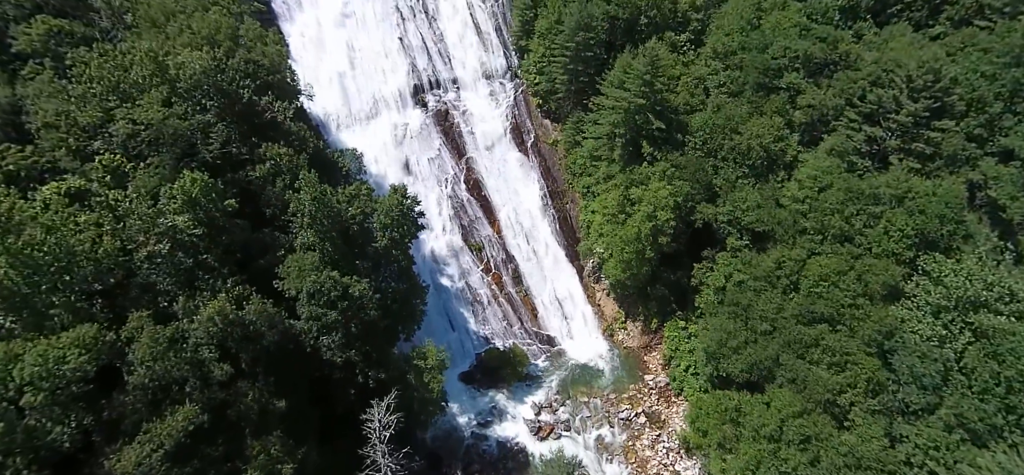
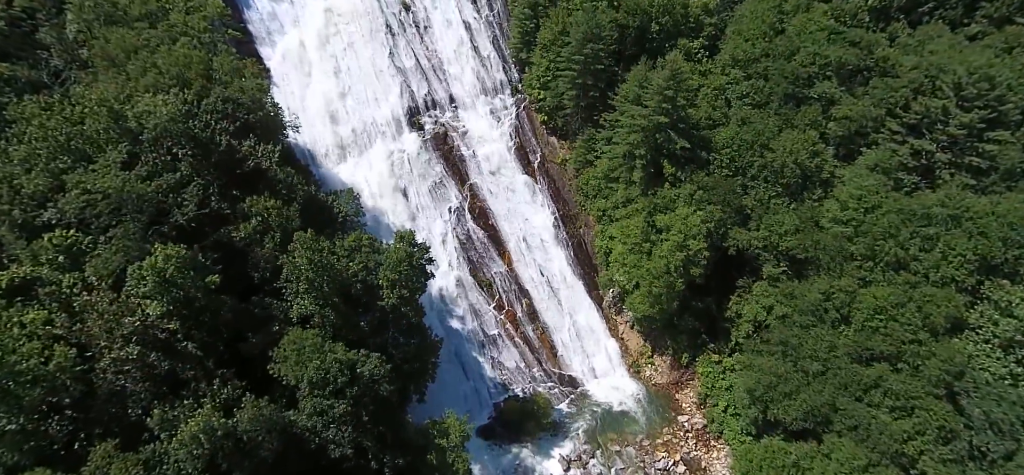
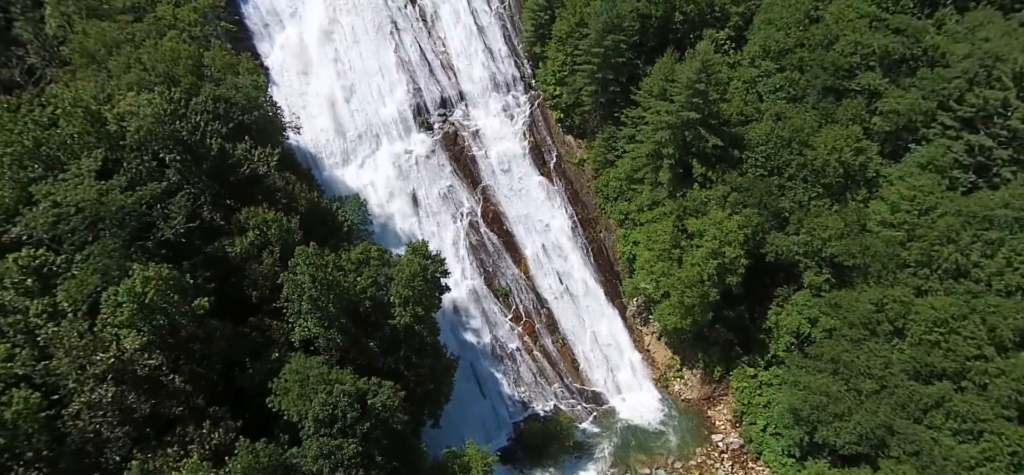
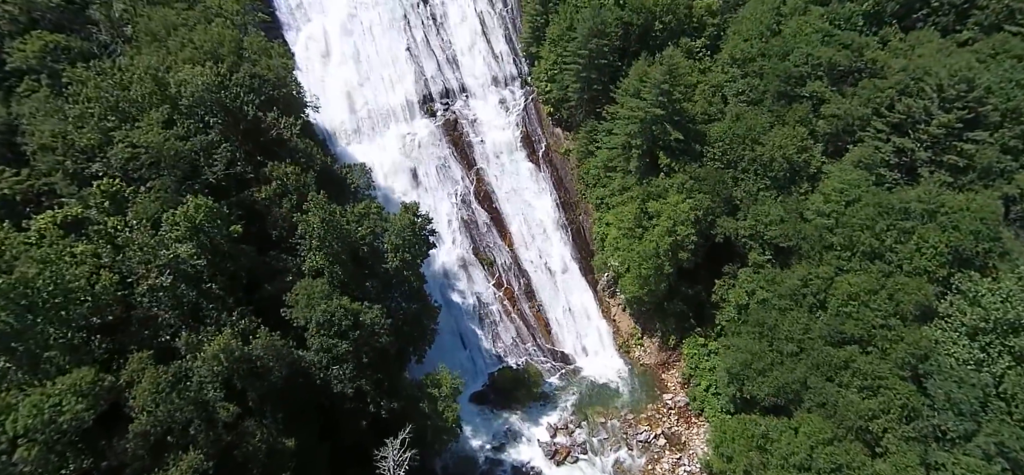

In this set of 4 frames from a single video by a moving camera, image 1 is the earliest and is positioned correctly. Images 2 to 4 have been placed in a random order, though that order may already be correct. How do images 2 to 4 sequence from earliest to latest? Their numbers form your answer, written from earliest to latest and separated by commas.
4, 2, 3
